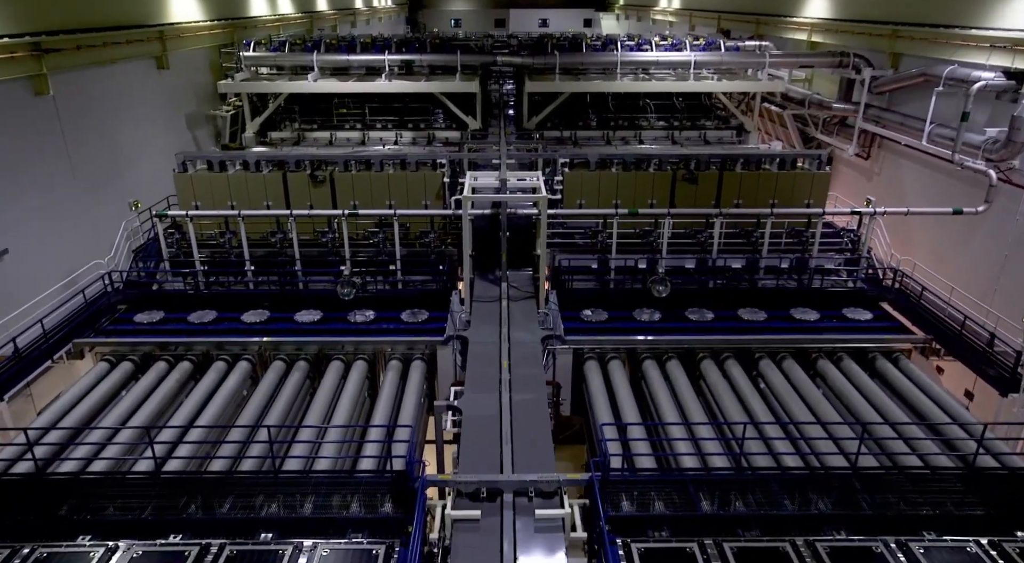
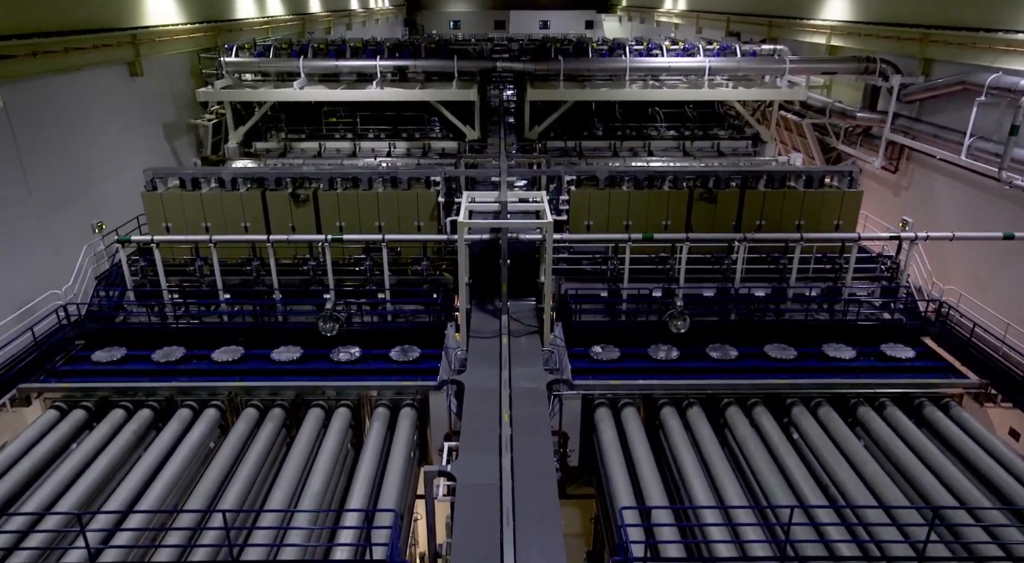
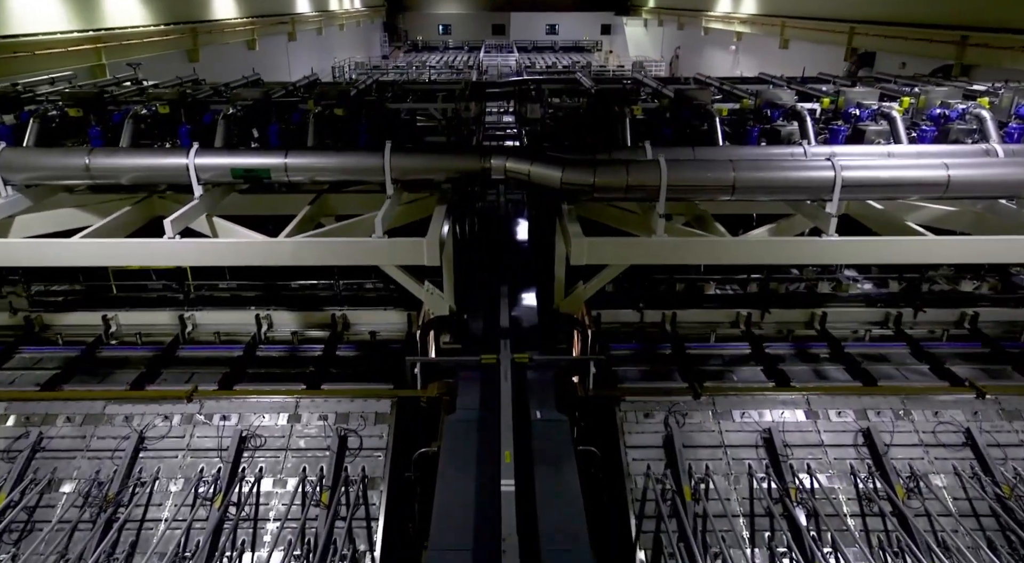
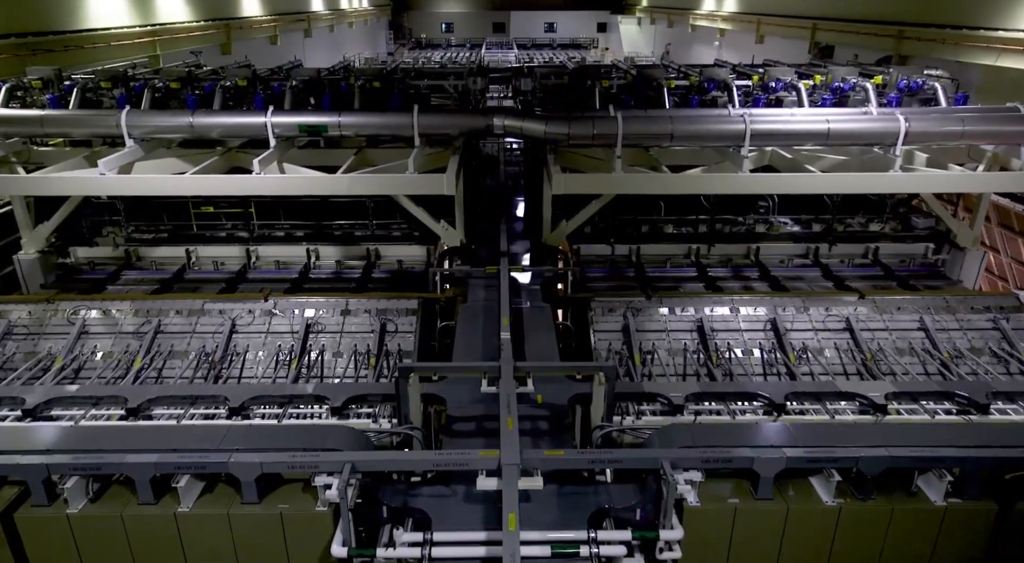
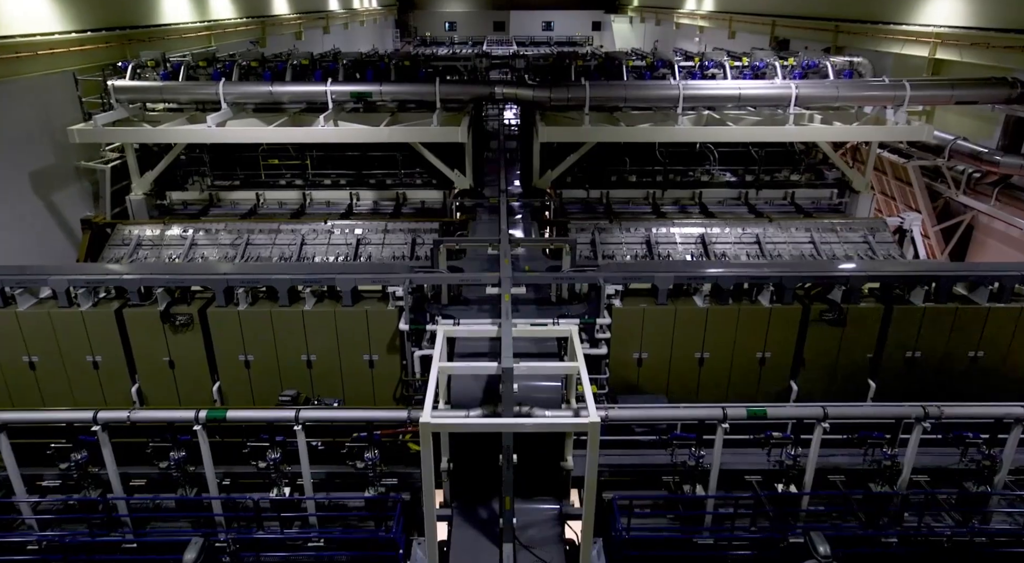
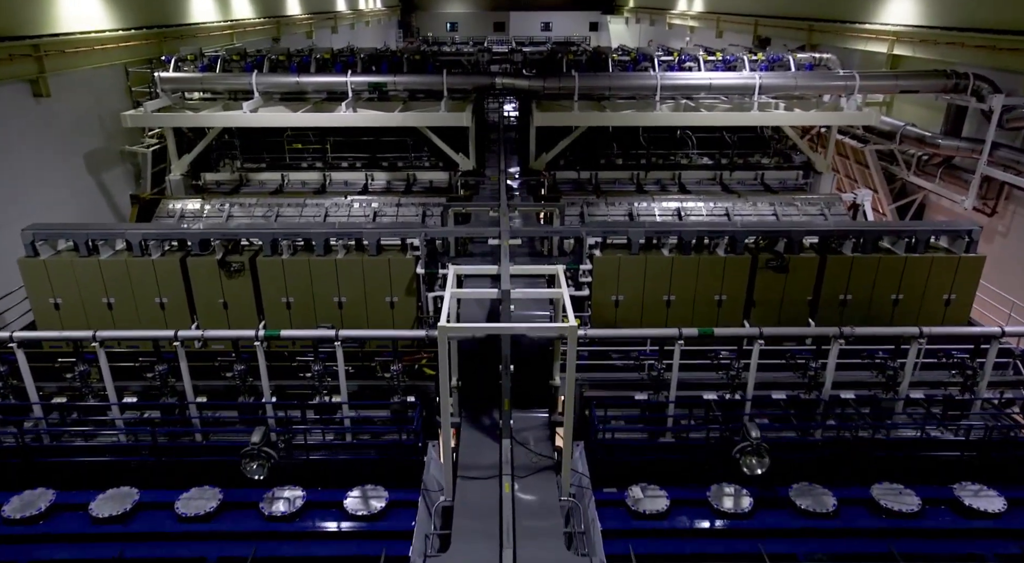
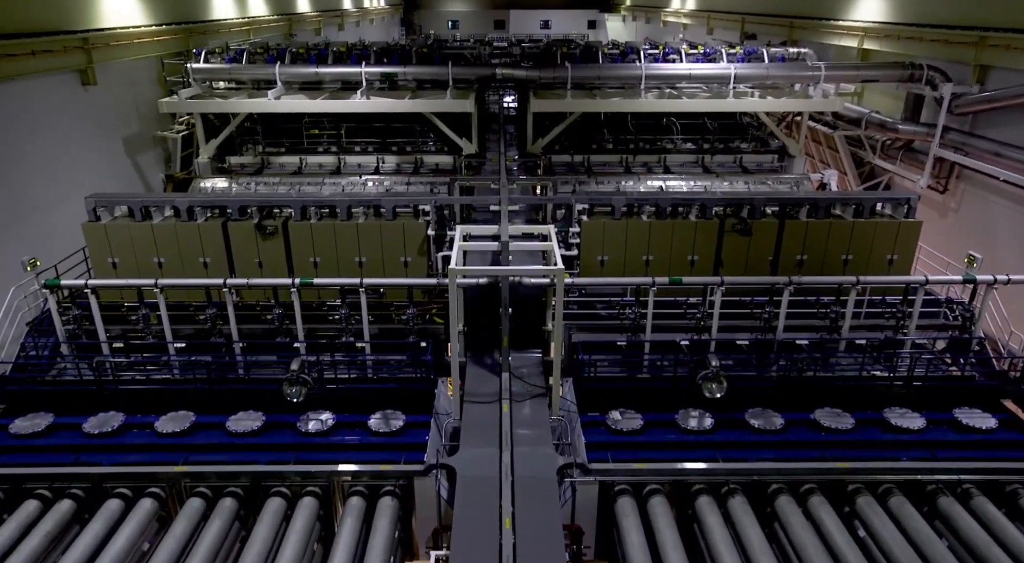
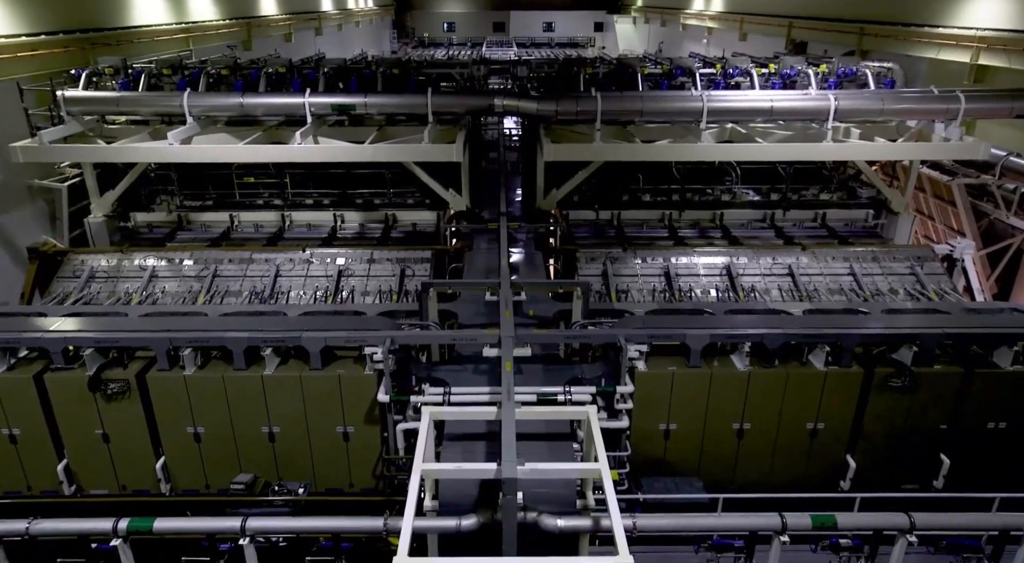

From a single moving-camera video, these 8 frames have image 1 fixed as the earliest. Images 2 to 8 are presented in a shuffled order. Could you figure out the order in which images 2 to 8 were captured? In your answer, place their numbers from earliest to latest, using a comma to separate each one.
2, 7, 6, 5, 8, 4, 3
